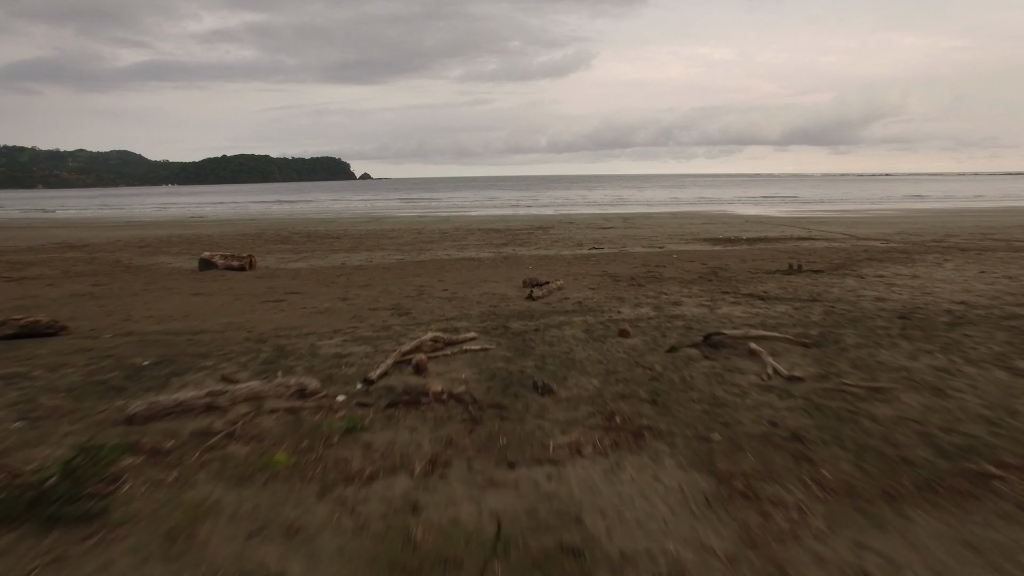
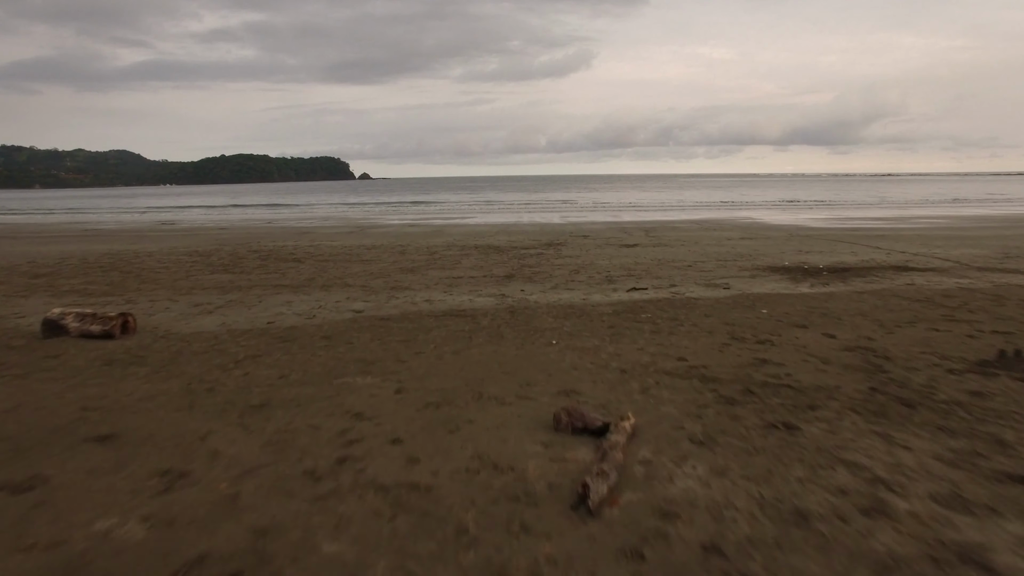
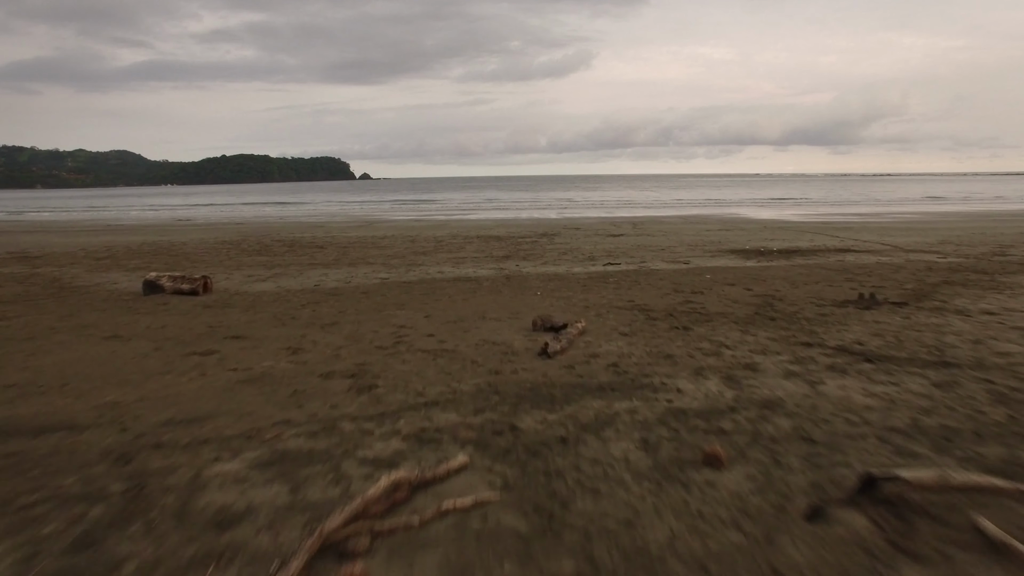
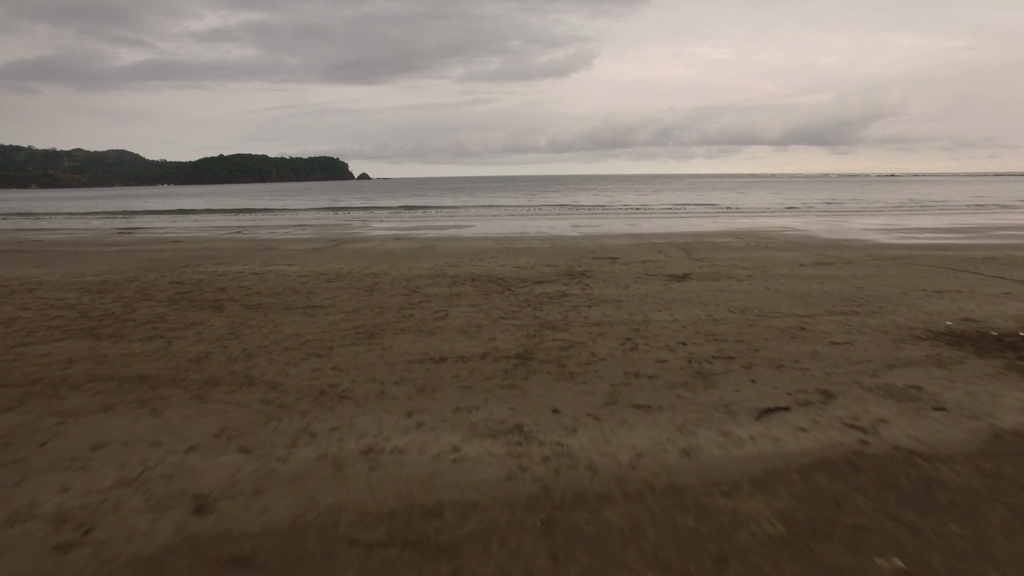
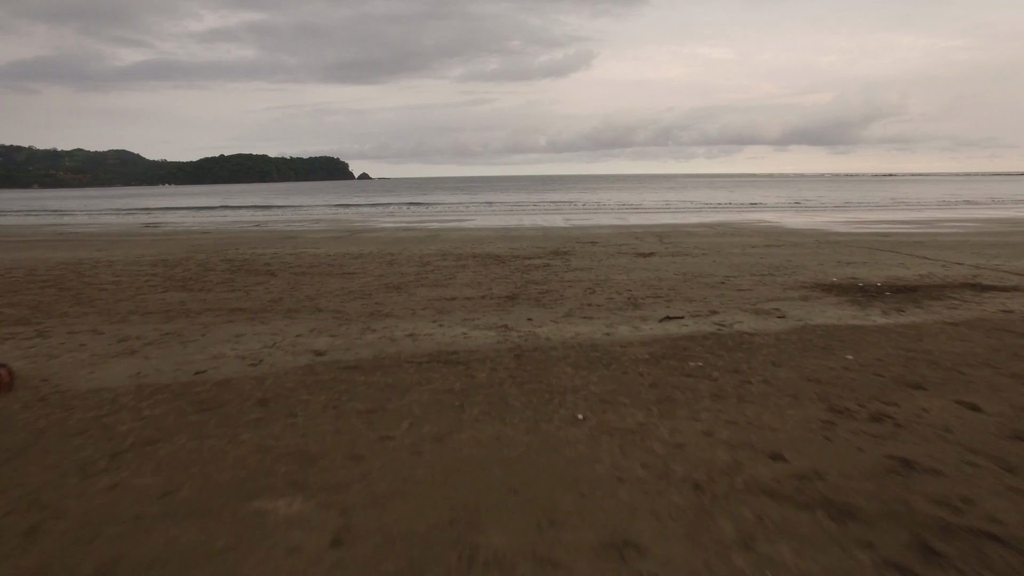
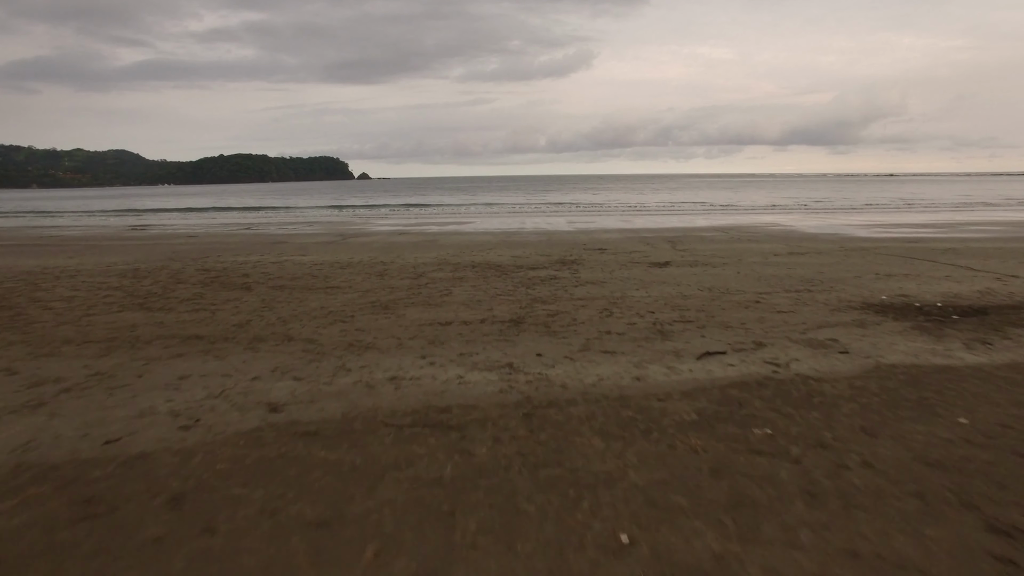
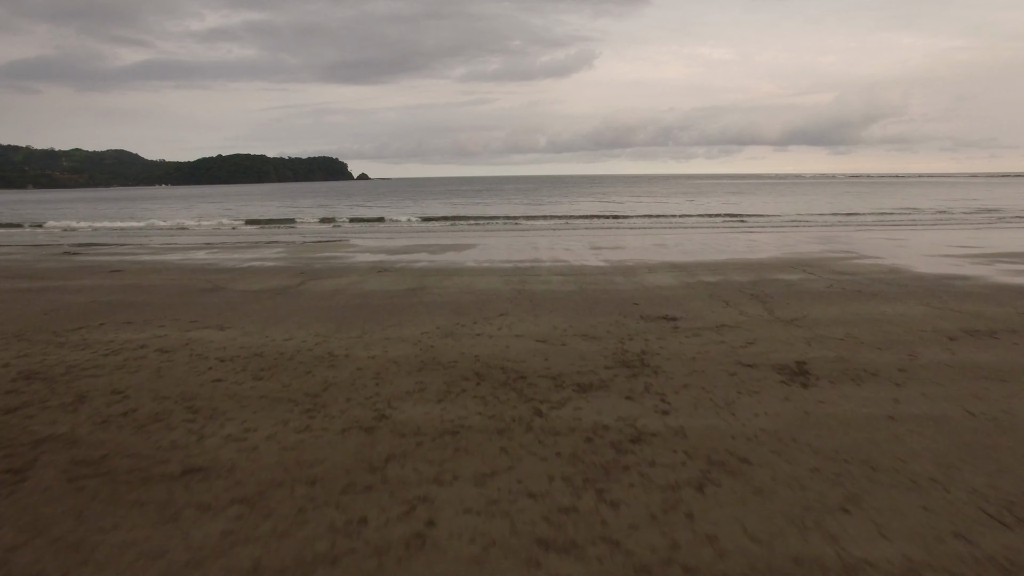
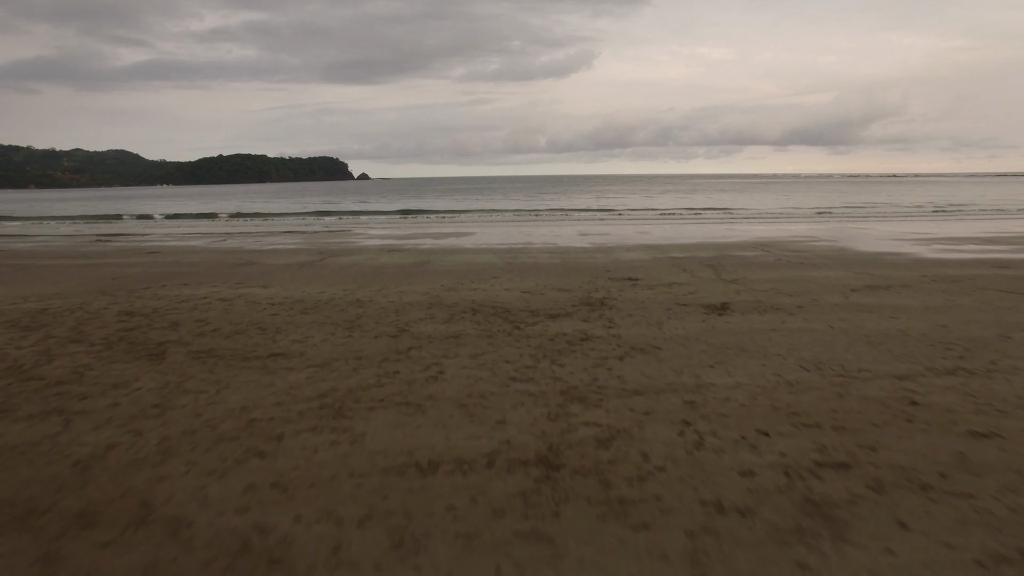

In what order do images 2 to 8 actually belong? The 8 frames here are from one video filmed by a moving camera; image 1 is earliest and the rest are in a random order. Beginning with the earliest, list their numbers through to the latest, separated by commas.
3, 2, 5, 6, 4, 8, 7
